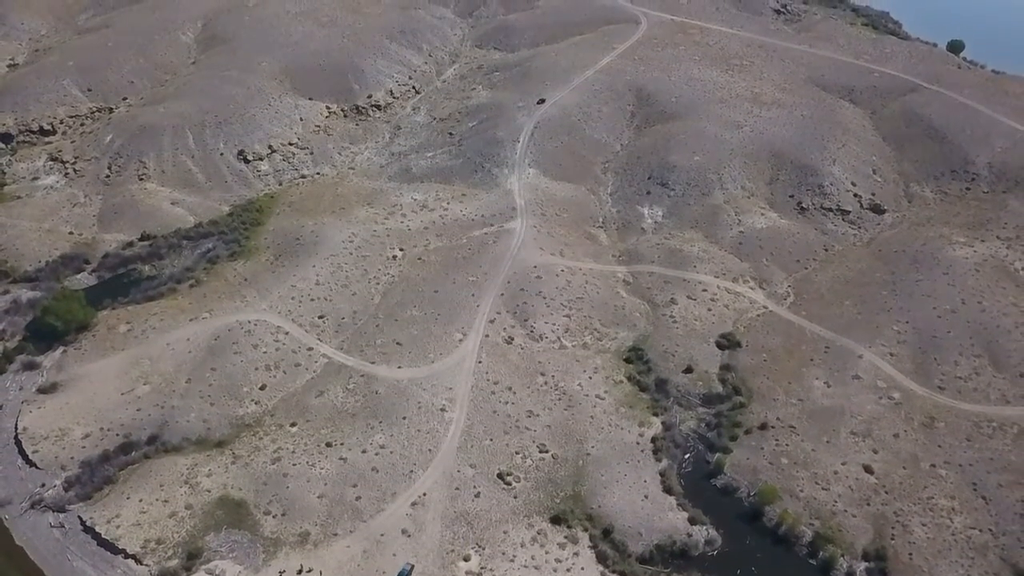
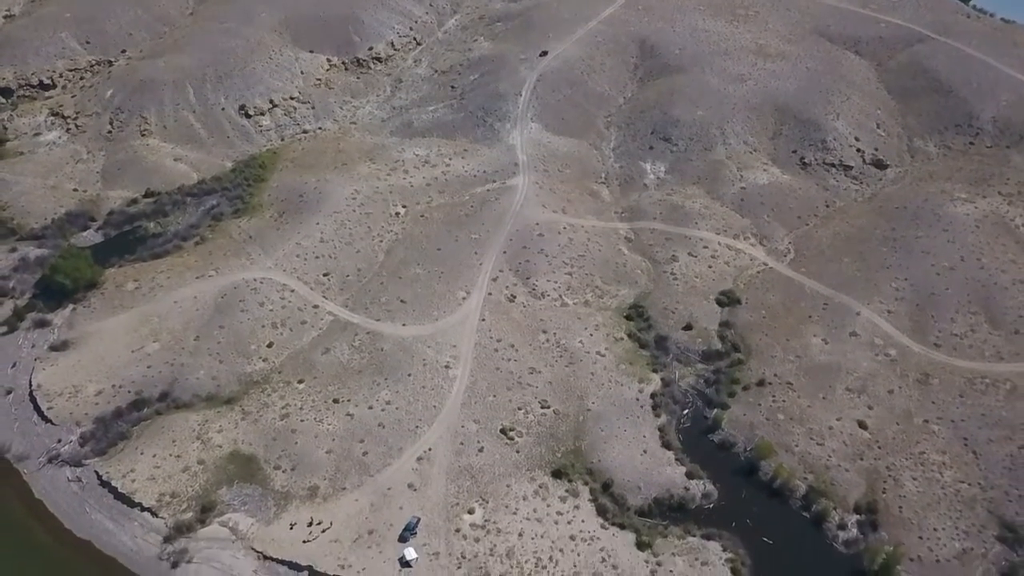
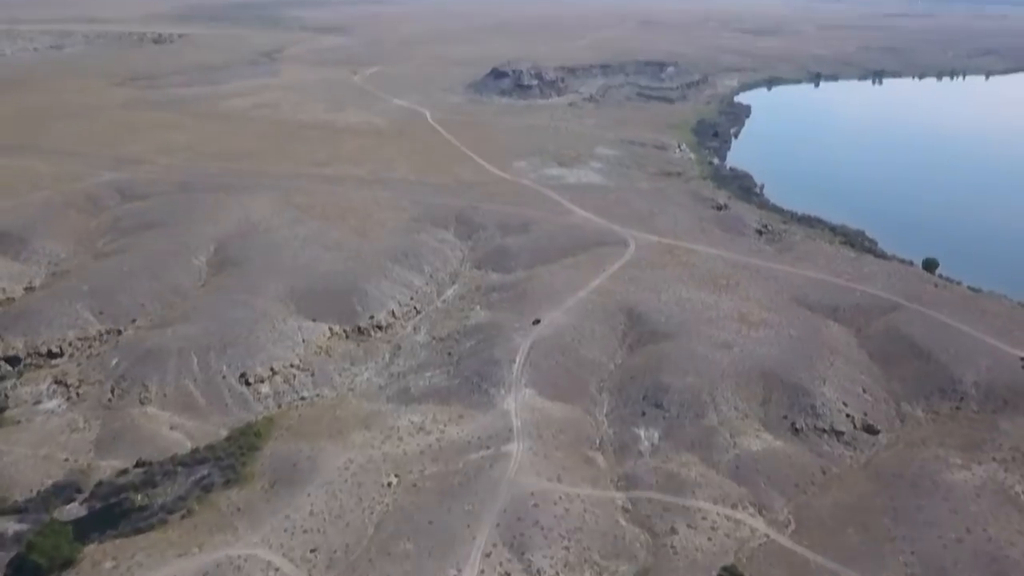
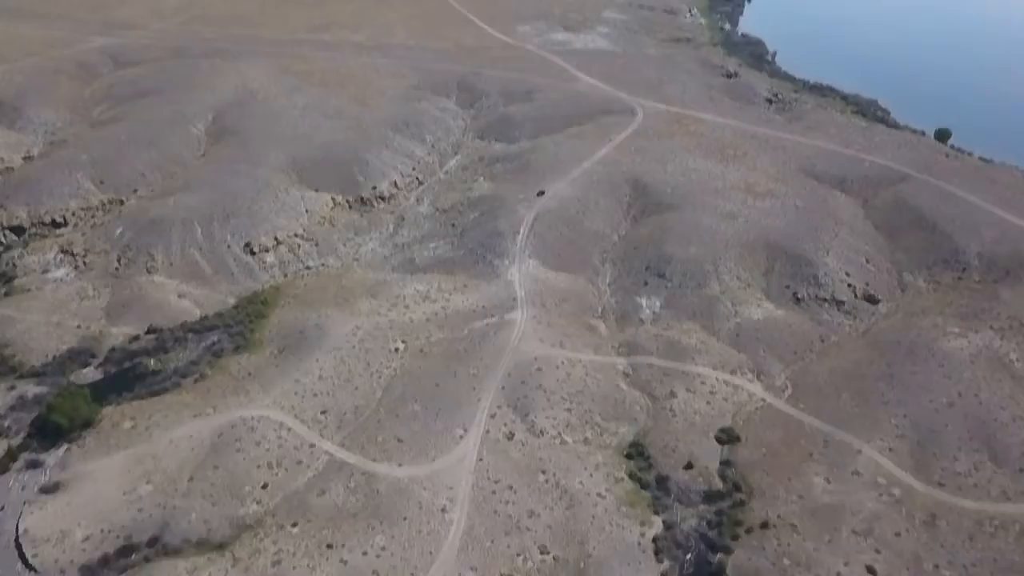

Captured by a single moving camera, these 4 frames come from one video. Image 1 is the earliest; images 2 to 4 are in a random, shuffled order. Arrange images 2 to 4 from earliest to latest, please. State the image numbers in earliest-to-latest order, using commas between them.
2, 4, 3
